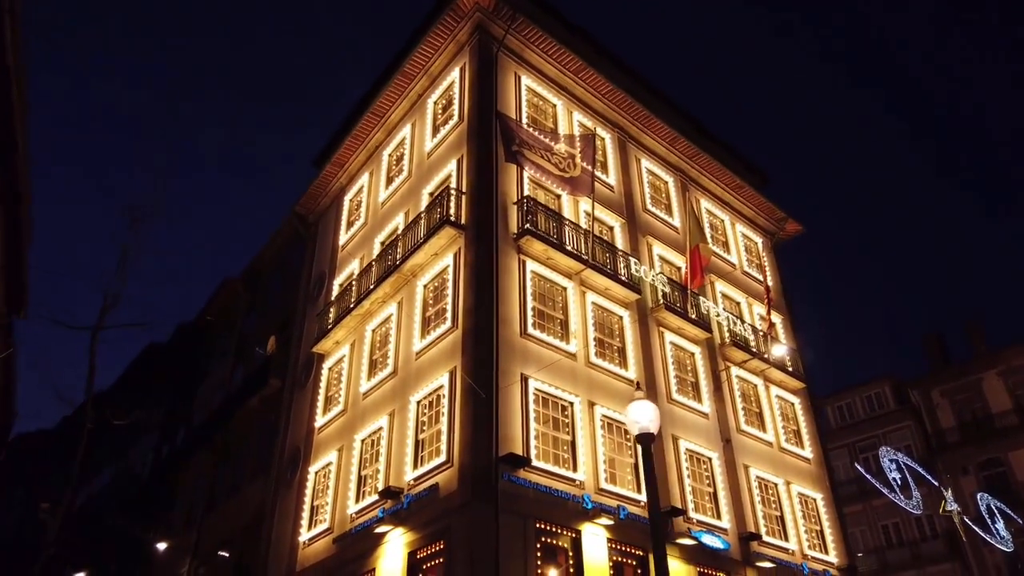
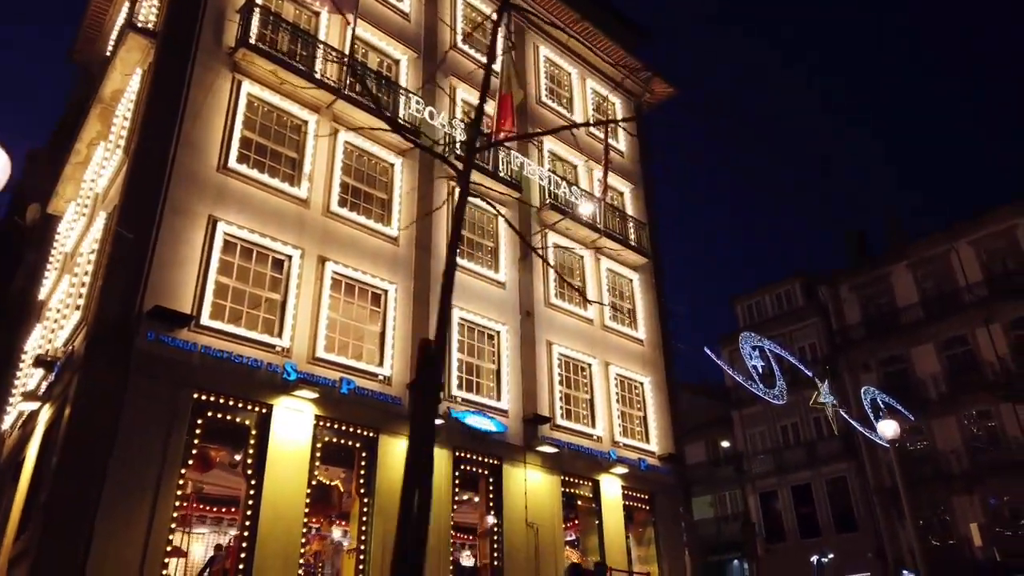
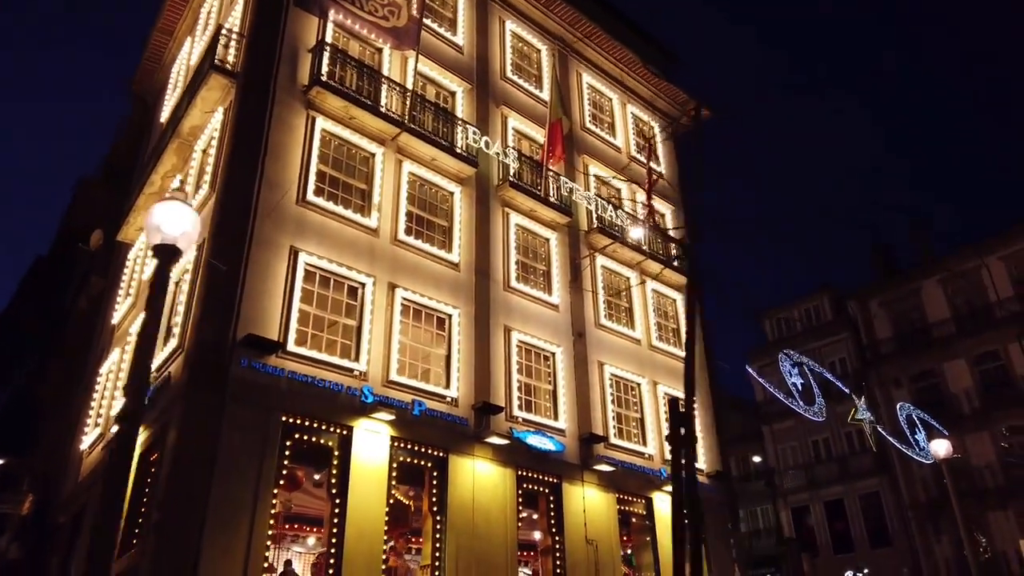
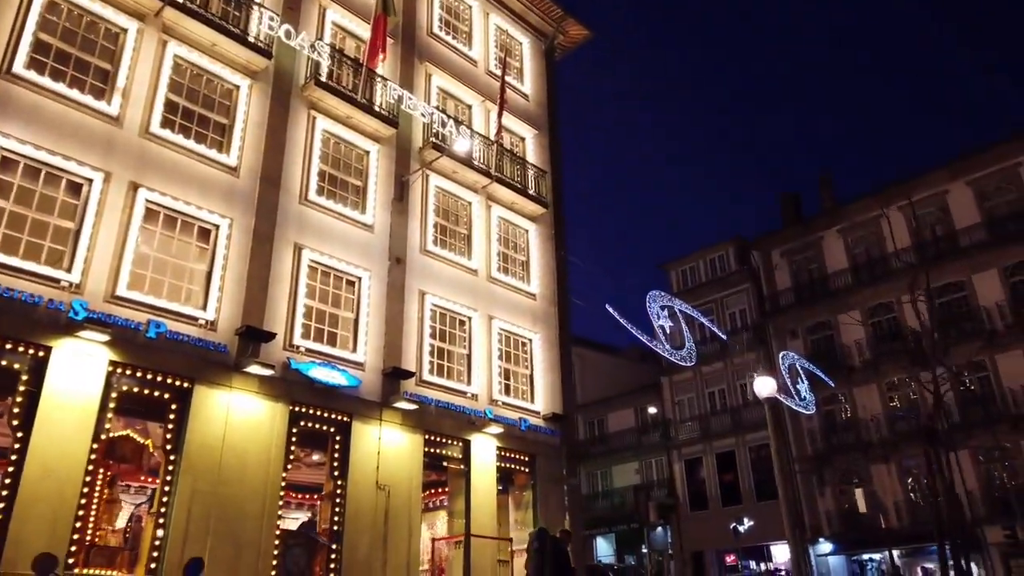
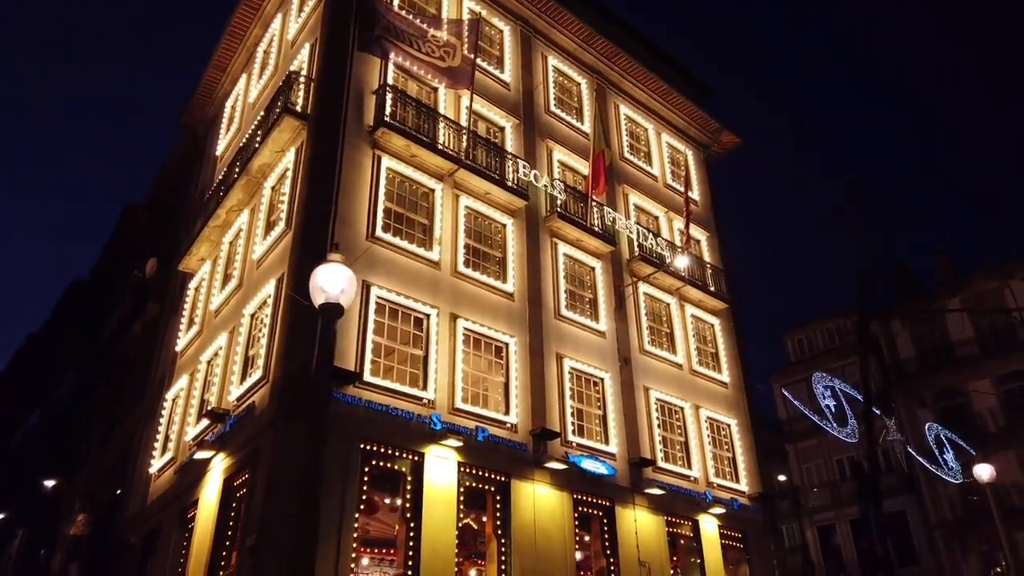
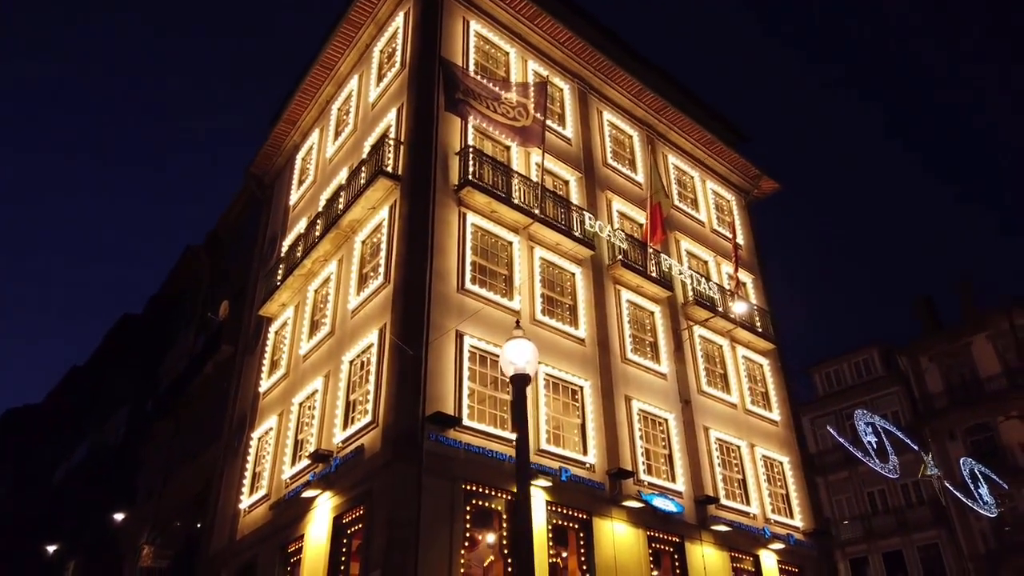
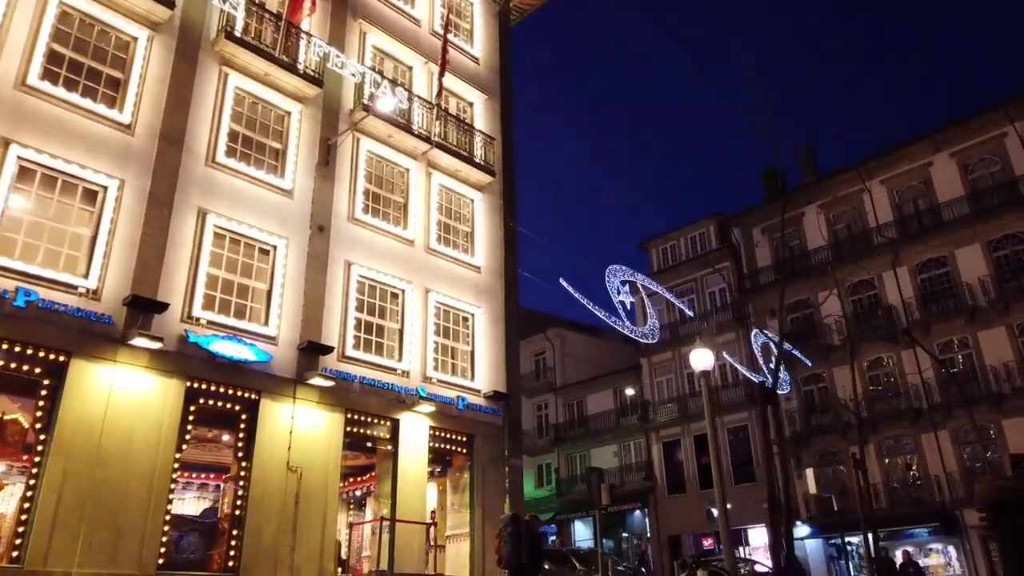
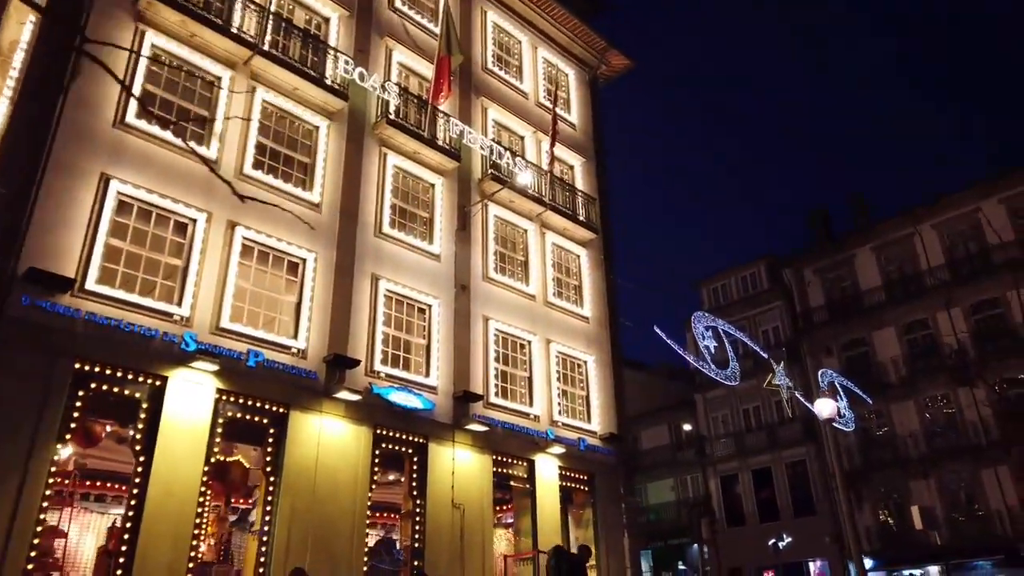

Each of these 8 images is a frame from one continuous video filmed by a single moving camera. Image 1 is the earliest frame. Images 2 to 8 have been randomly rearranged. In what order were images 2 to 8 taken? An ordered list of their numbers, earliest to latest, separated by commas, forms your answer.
6, 5, 3, 2, 8, 4, 7
